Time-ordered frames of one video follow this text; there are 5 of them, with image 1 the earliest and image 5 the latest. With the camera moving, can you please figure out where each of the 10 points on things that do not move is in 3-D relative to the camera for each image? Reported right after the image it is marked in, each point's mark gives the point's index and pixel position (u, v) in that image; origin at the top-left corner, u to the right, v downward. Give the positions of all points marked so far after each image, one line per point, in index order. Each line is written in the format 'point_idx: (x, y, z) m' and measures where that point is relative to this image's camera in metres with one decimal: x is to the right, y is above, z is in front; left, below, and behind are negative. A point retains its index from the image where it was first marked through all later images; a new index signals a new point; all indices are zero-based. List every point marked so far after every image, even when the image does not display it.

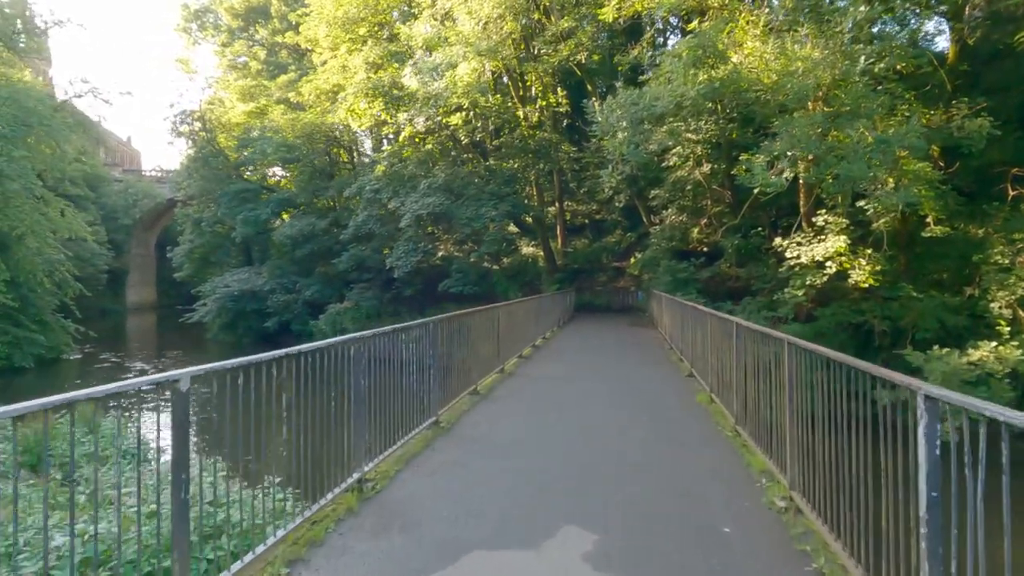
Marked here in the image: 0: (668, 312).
0: (+4.1, -0.7, +17.3) m
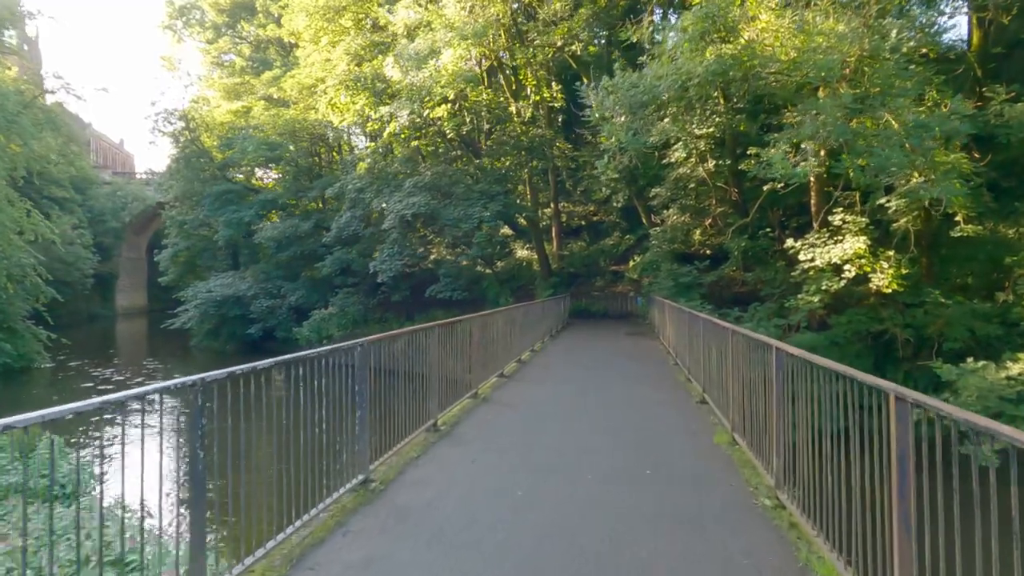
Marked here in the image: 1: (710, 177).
0: (+3.8, -0.8, +15.8) m
1: (+5.8, +3.2, +19.4) m
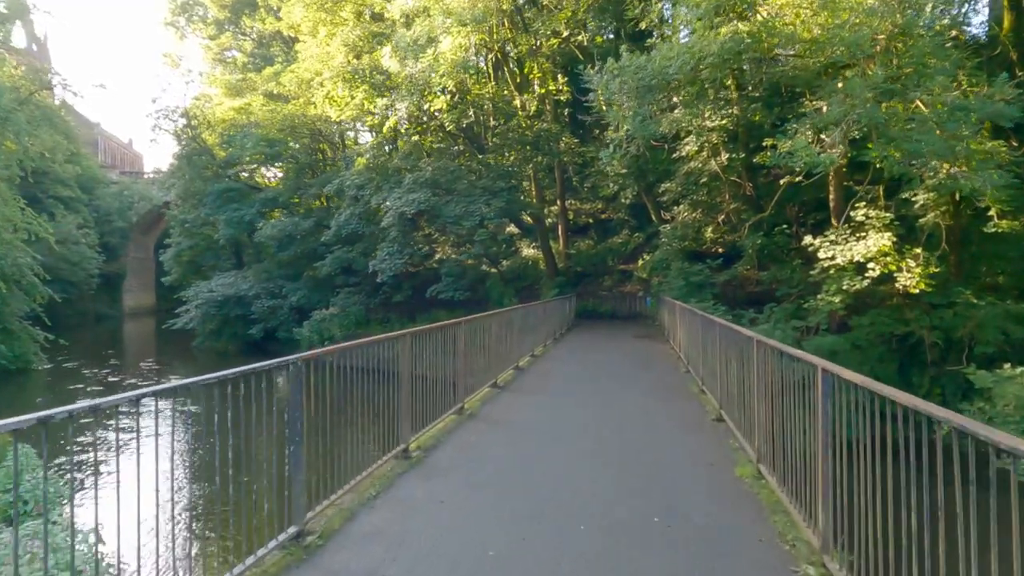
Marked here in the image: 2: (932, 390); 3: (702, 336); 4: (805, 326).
0: (+3.8, -0.8, +14.9) m
1: (+5.9, +3.3, +18.5) m
2: (+9.4, -2.3, +14.9) m
3: (+3.6, -0.9, +12.5) m
4: (+6.9, -0.9, +15.6) m
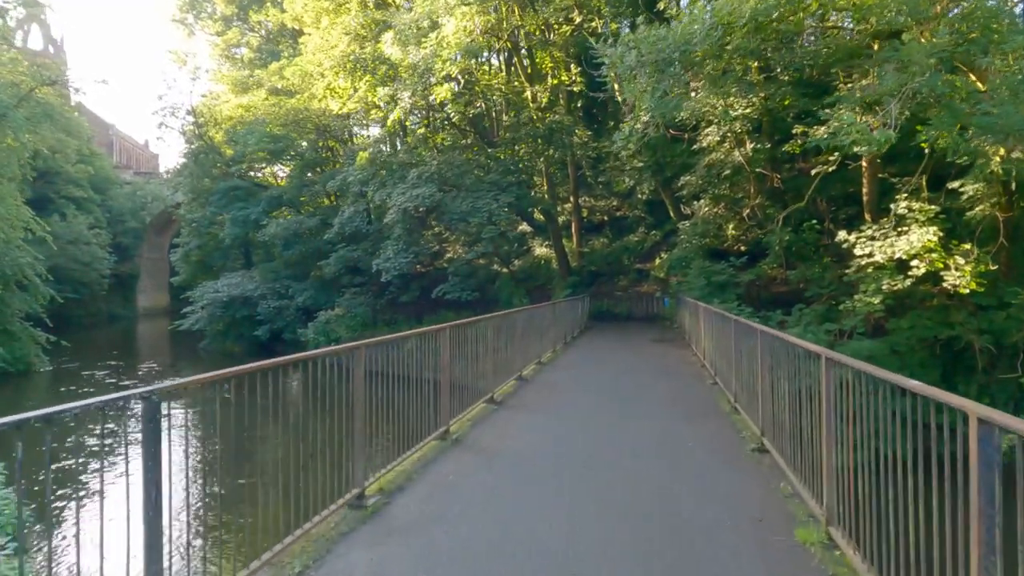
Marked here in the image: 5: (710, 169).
0: (+4.0, -0.8, +13.7) m
1: (+6.1, +3.3, +17.2) m
2: (+9.6, -2.3, +13.5) m
3: (+3.7, -0.9, +11.3) m
4: (+7.0, -0.9, +14.3) m
5: (+5.4, +3.3, +18.2) m
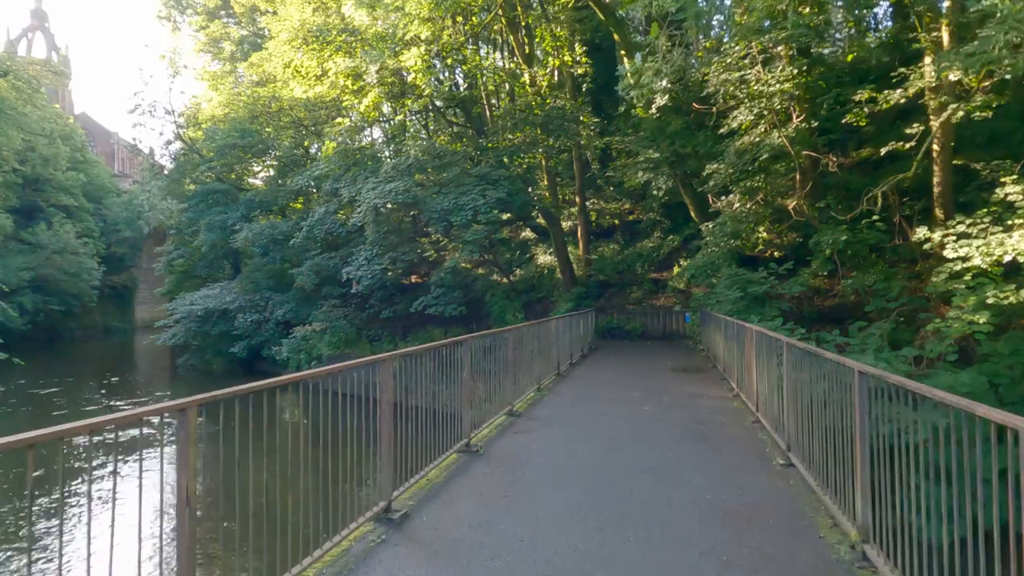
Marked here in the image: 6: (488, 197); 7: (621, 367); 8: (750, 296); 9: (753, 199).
0: (+3.6, -1.0, +10.4) m
1: (+5.8, +3.0, +13.9) m
2: (+9.2, -2.5, +10.1) m
3: (+3.3, -1.1, +8.0) m
4: (+6.7, -1.1, +10.9) m
5: (+5.2, +3.0, +14.9) m
6: (-0.5, +2.6, +19.2) m
7: (+2.5, -1.9, +15.7) m
8: (+5.5, -0.2, +15.6) m
9: (+5.7, +2.1, +15.8) m
